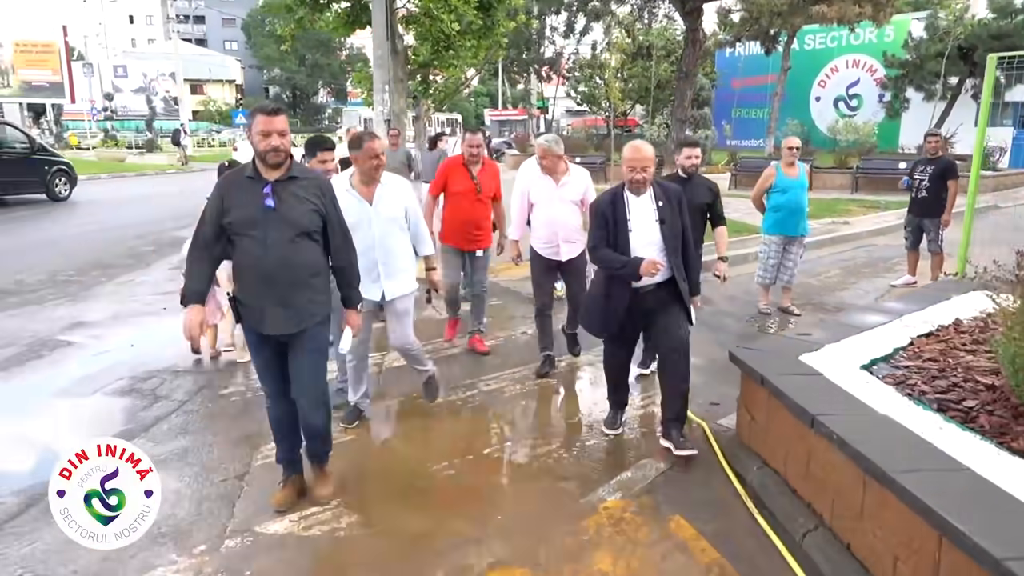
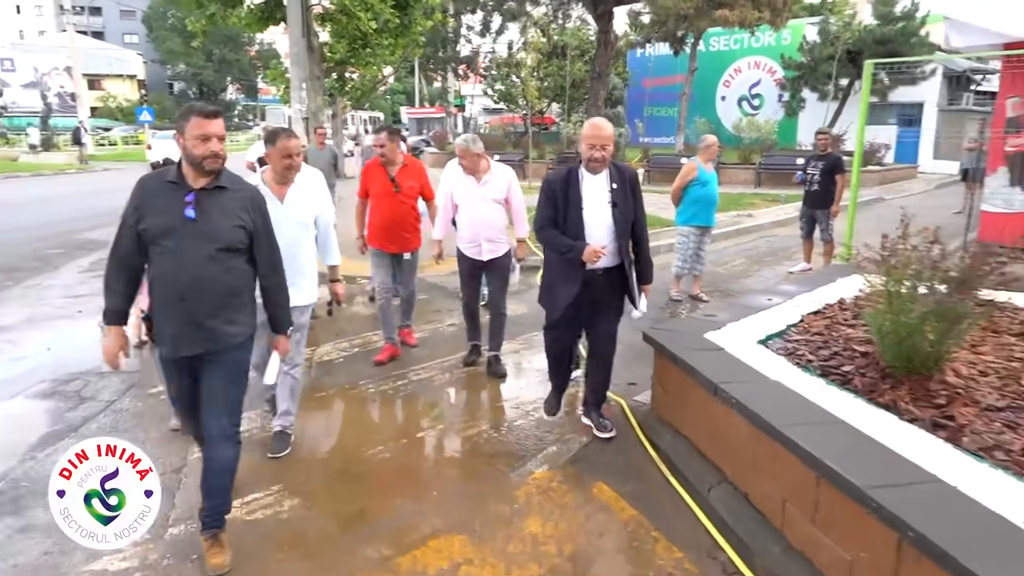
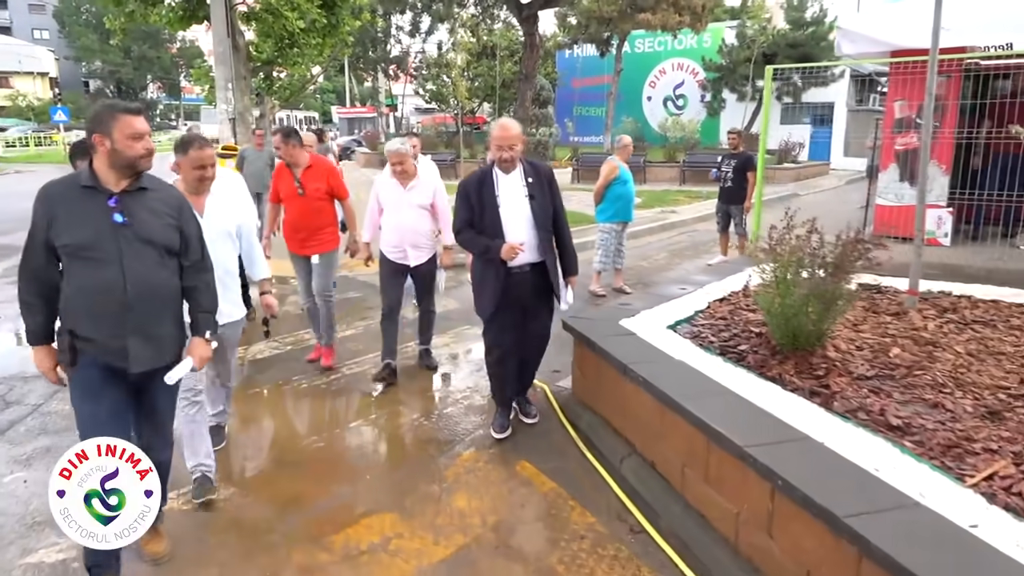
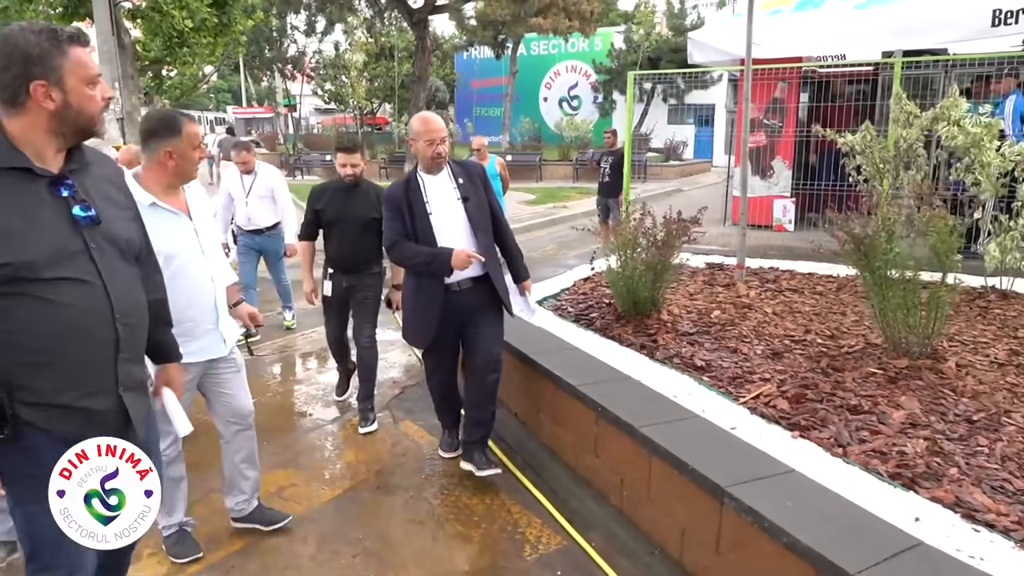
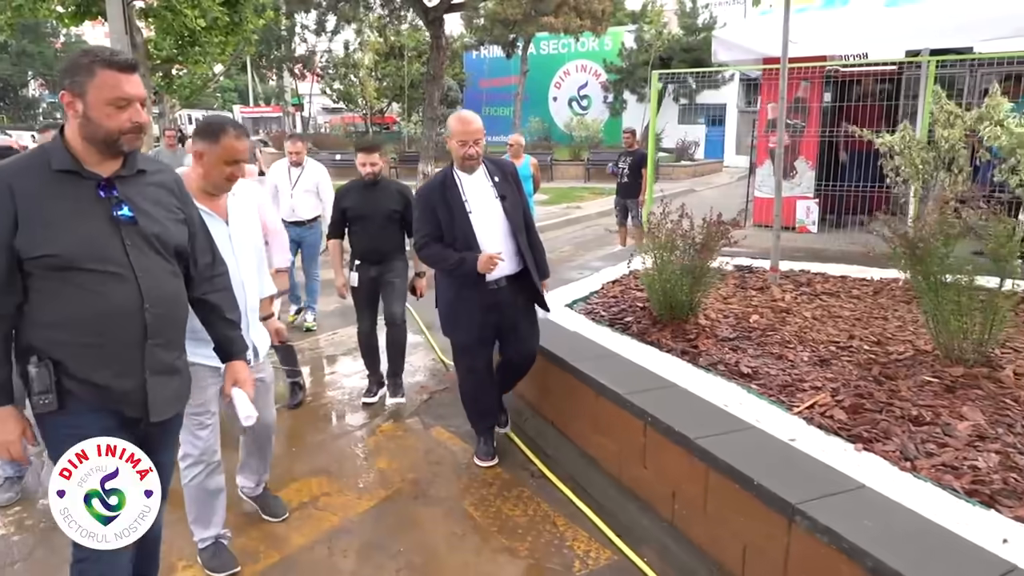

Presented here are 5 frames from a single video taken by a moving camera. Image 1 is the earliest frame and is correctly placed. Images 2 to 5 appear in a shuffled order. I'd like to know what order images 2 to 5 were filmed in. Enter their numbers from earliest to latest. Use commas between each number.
2, 3, 5, 4
